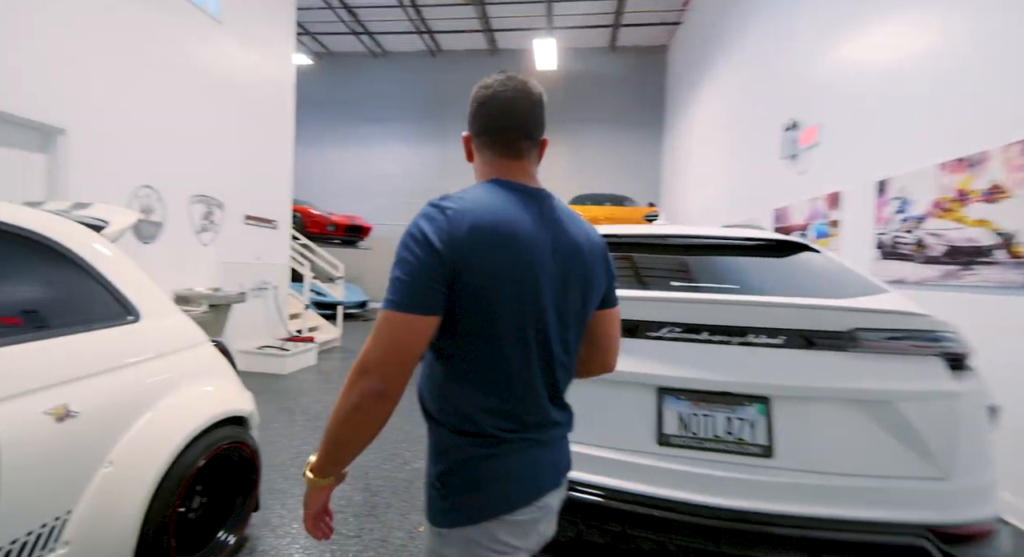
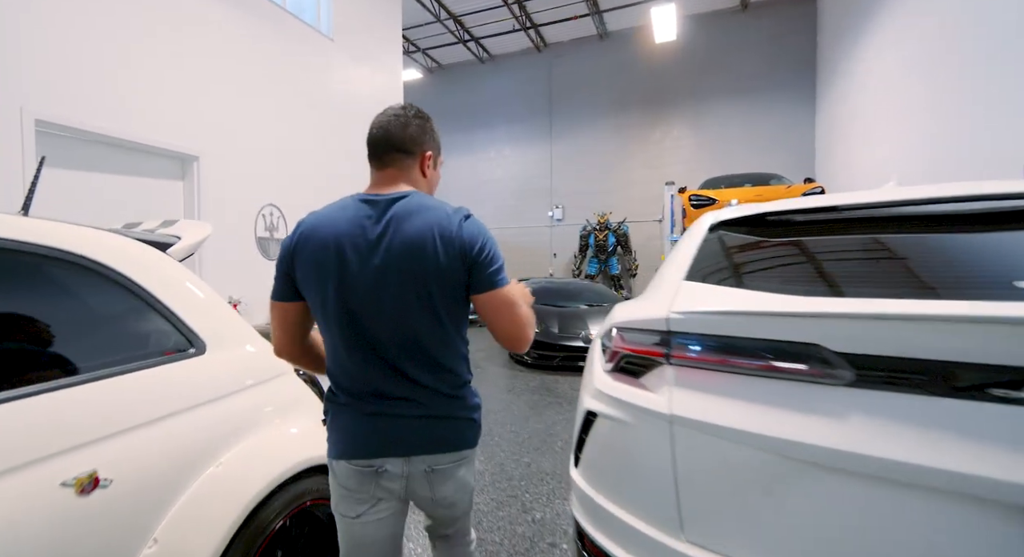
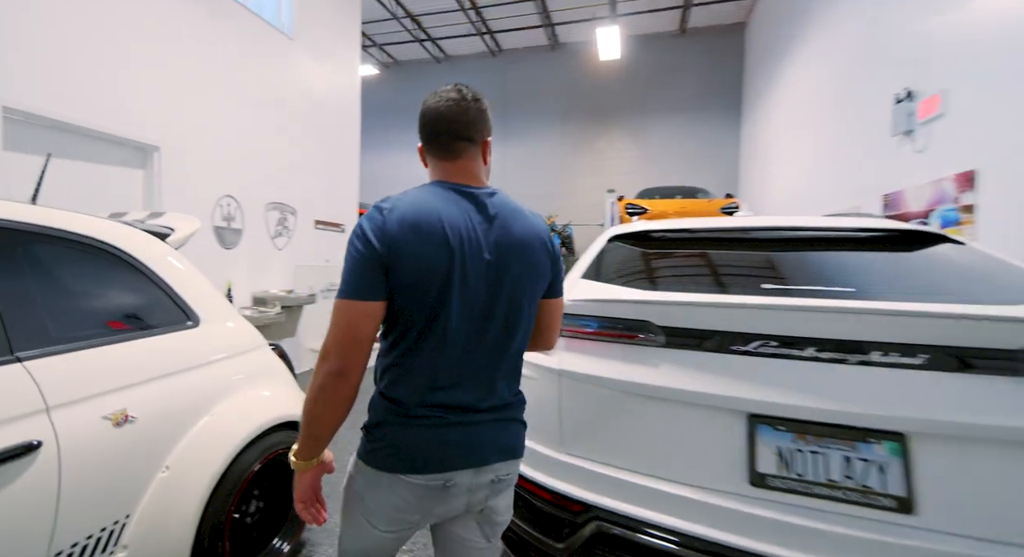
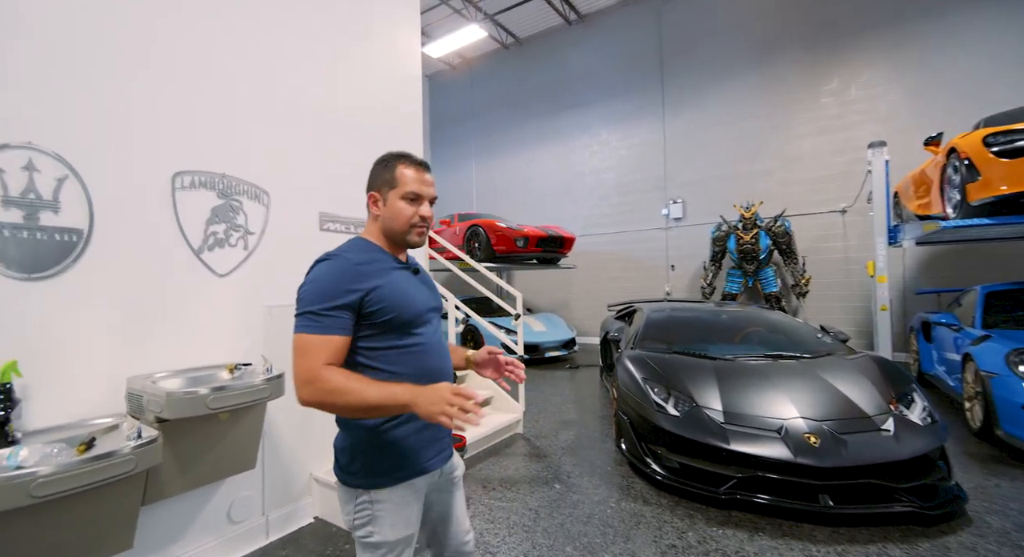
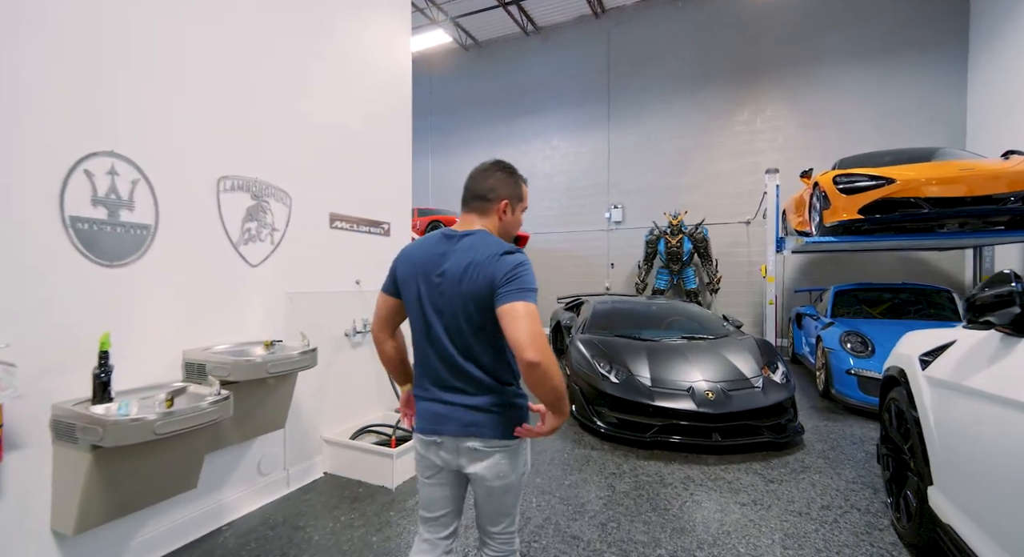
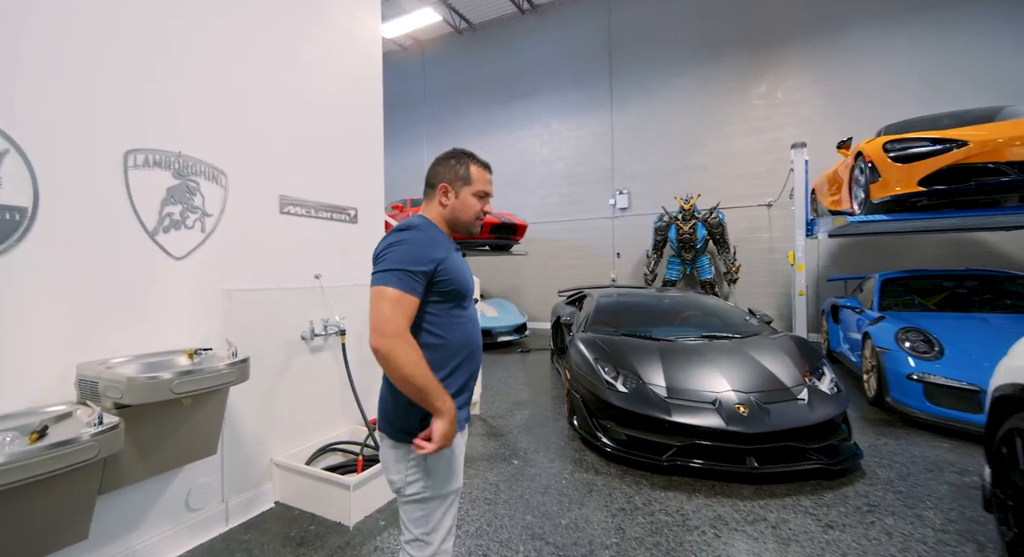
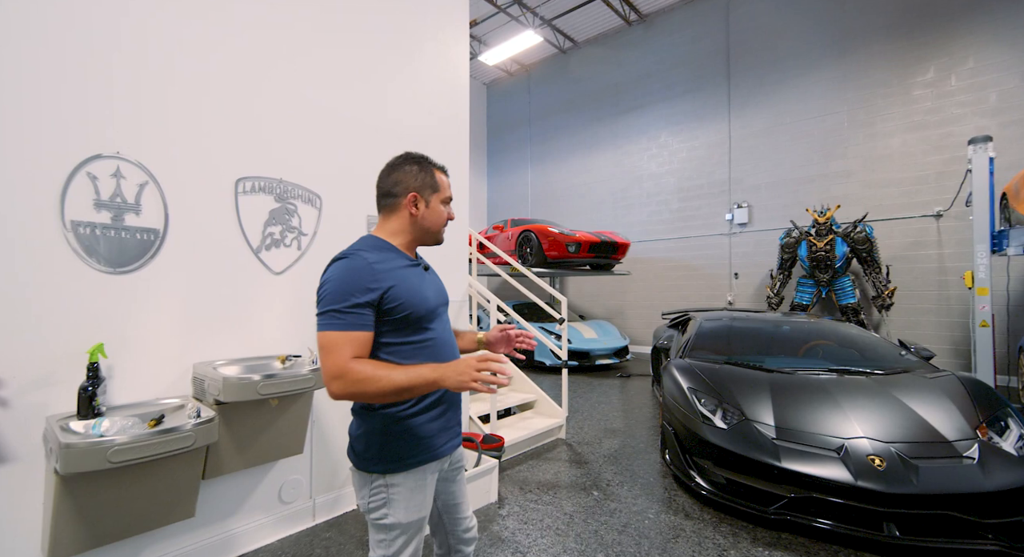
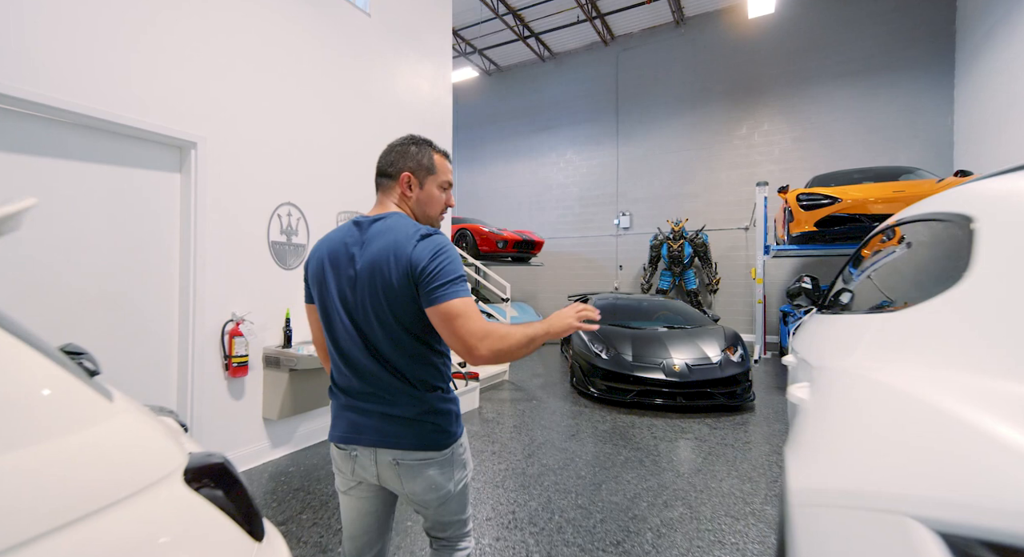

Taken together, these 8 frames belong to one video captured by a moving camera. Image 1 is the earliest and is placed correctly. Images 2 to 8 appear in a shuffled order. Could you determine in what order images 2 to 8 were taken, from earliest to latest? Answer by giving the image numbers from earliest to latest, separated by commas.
3, 2, 8, 5, 6, 4, 7
